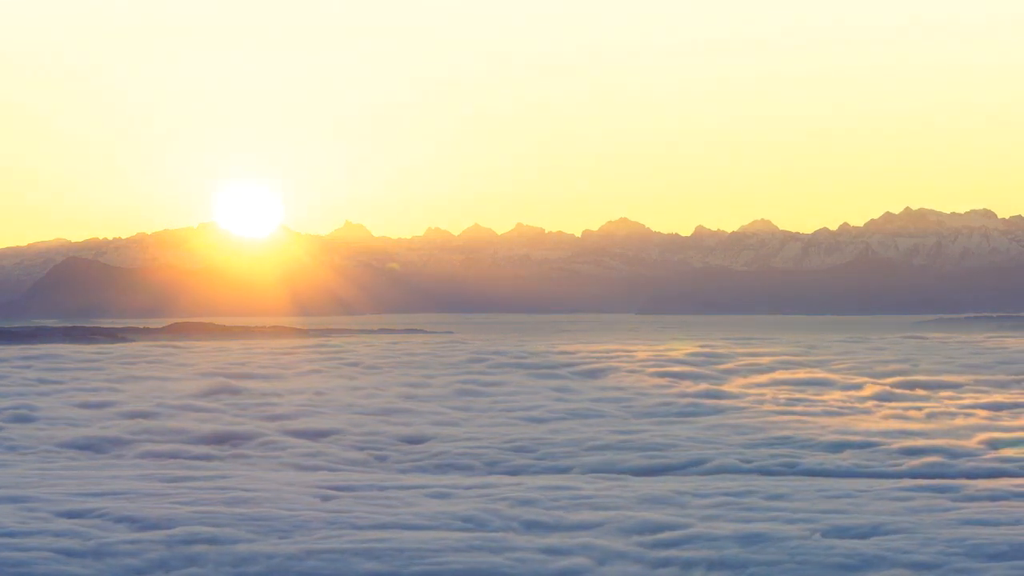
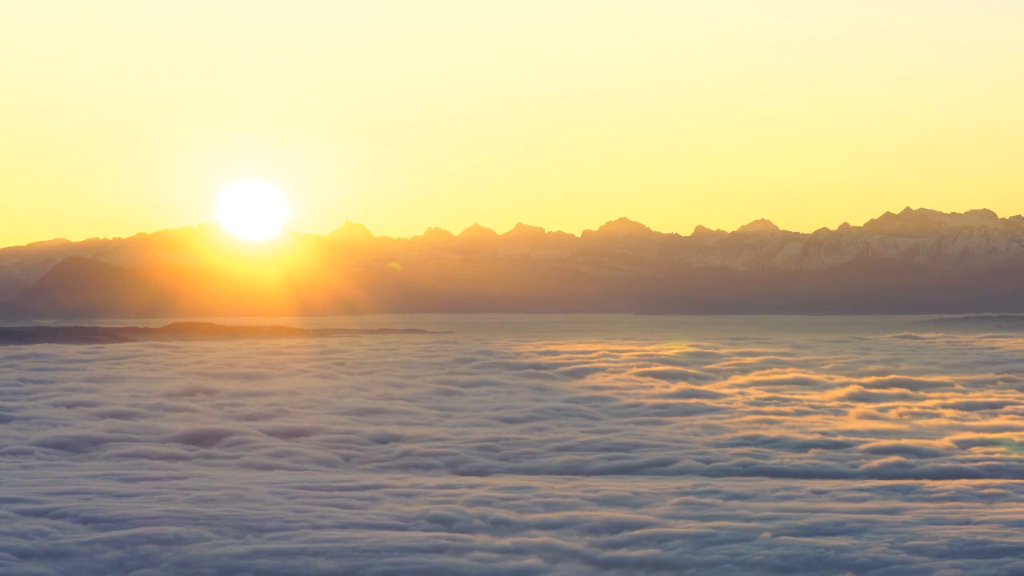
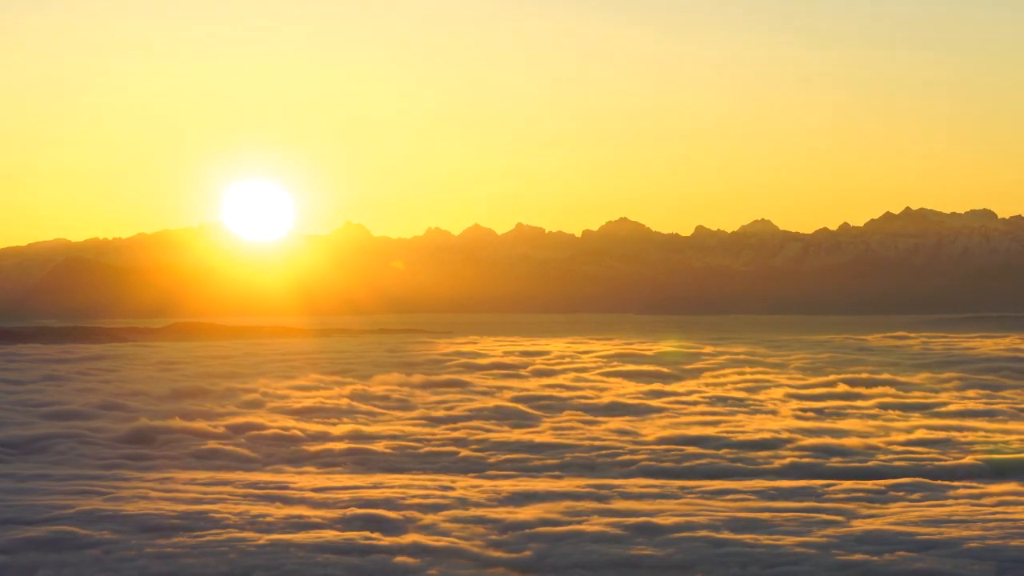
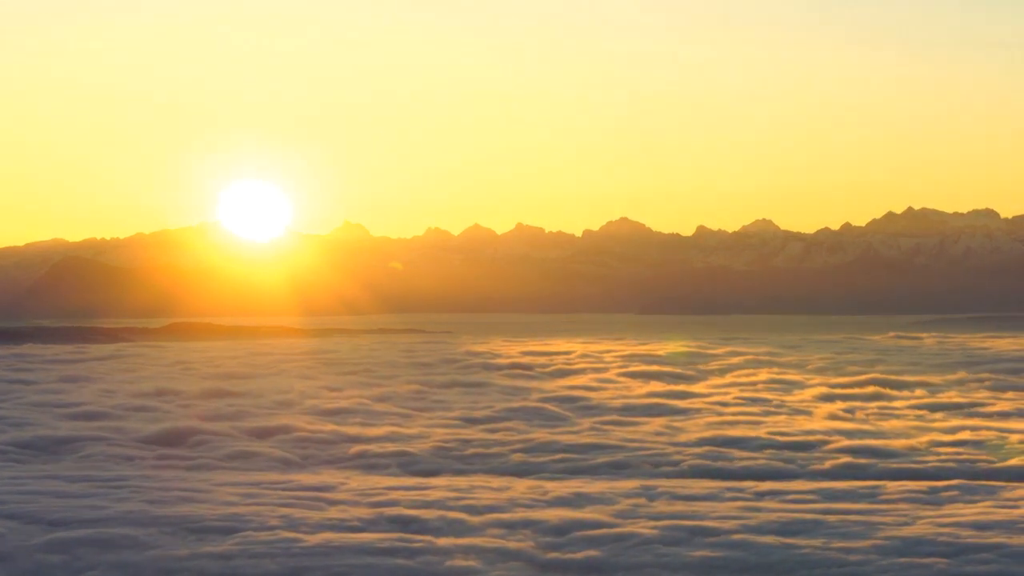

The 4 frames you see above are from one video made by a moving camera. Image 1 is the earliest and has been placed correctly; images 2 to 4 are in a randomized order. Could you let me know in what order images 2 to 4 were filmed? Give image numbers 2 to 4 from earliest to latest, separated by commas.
2, 4, 3
